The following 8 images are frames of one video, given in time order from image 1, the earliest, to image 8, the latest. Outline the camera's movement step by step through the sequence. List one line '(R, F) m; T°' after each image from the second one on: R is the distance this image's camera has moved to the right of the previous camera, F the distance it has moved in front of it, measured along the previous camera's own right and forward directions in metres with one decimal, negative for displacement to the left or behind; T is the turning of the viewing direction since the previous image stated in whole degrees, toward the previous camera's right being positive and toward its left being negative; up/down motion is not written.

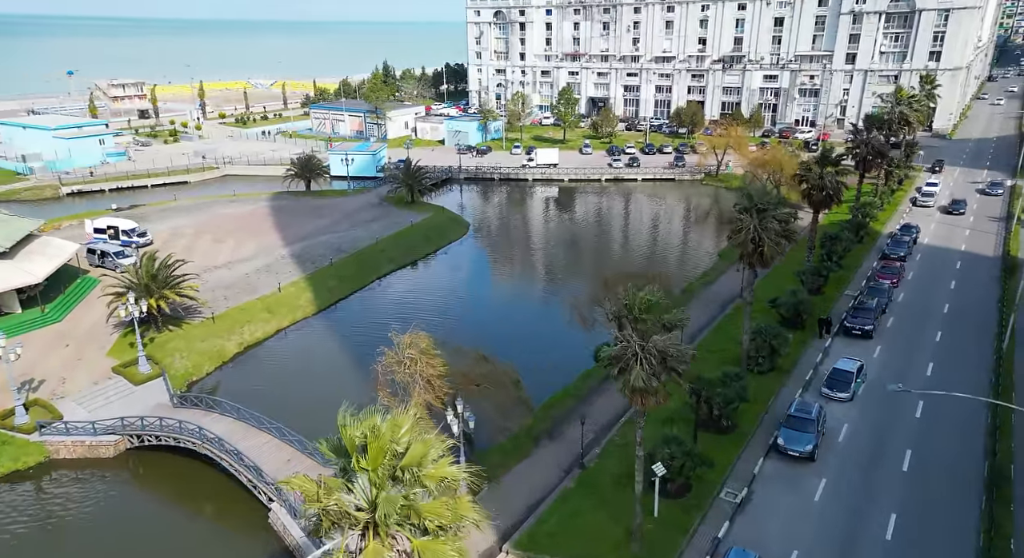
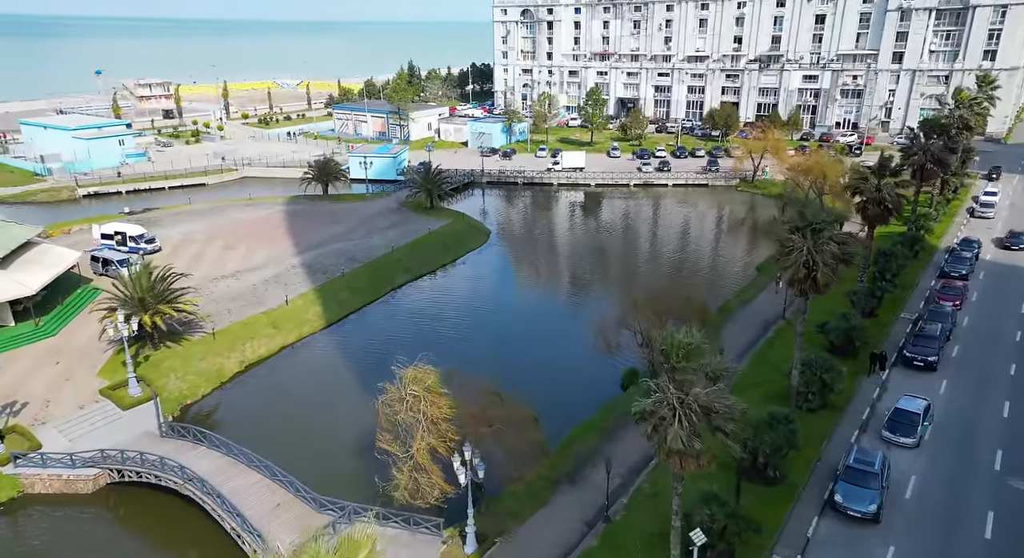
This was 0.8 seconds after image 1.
(+0.2, +2.7) m; -2°
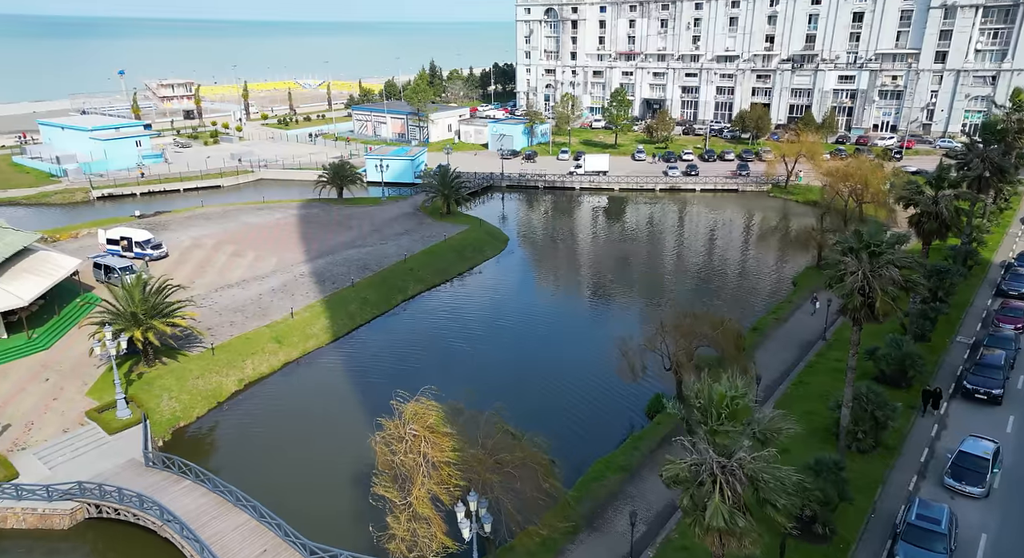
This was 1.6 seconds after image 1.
(+0.2, +2.3) m; -2°
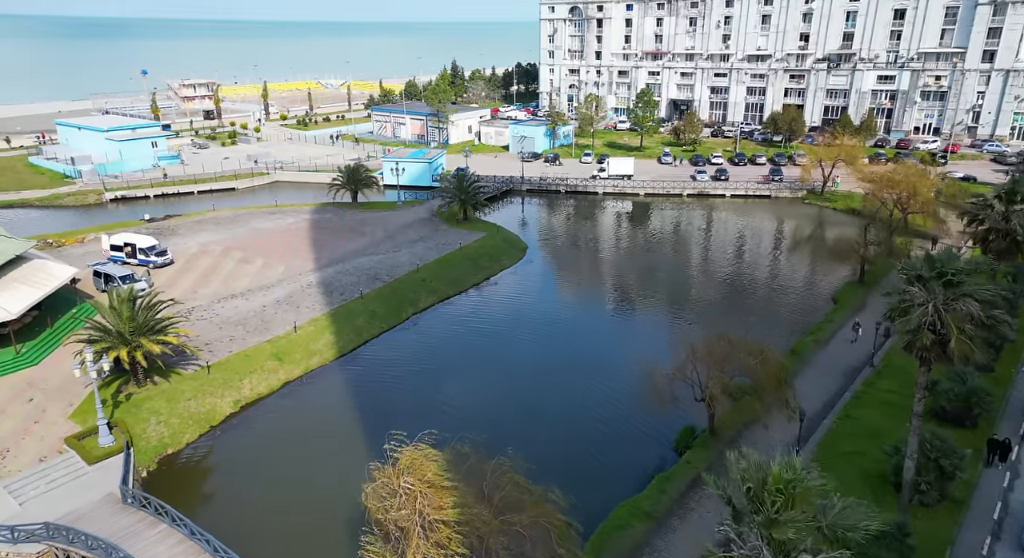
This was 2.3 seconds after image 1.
(+0.2, +2.4) m; -2°
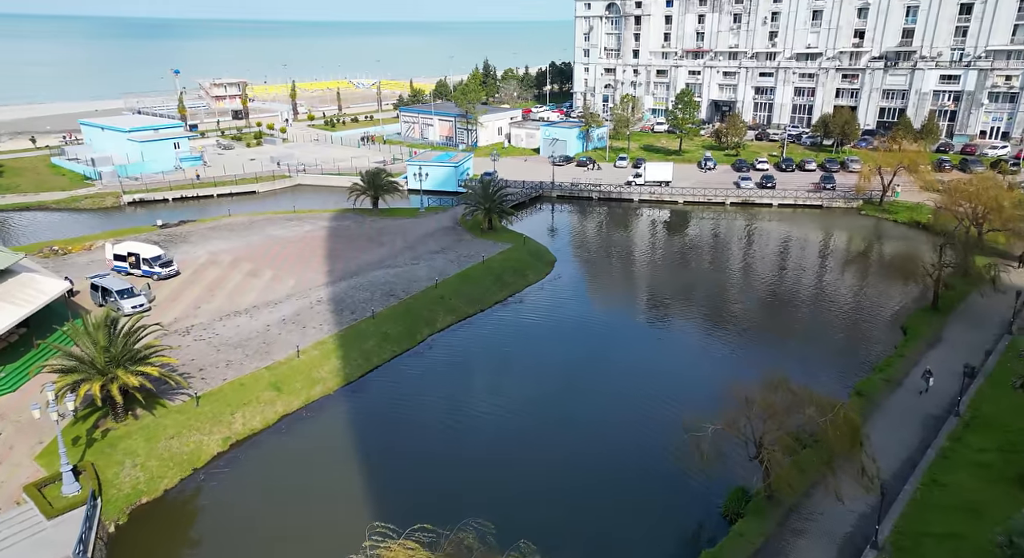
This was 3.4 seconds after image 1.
(+0.3, +3.5) m; -3°
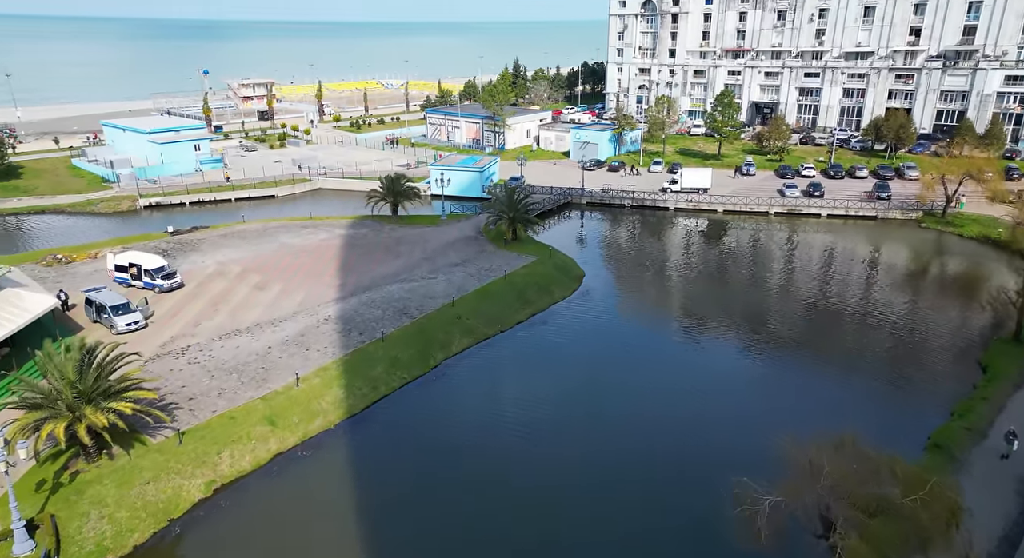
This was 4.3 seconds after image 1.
(+0.3, +3.2) m; -3°
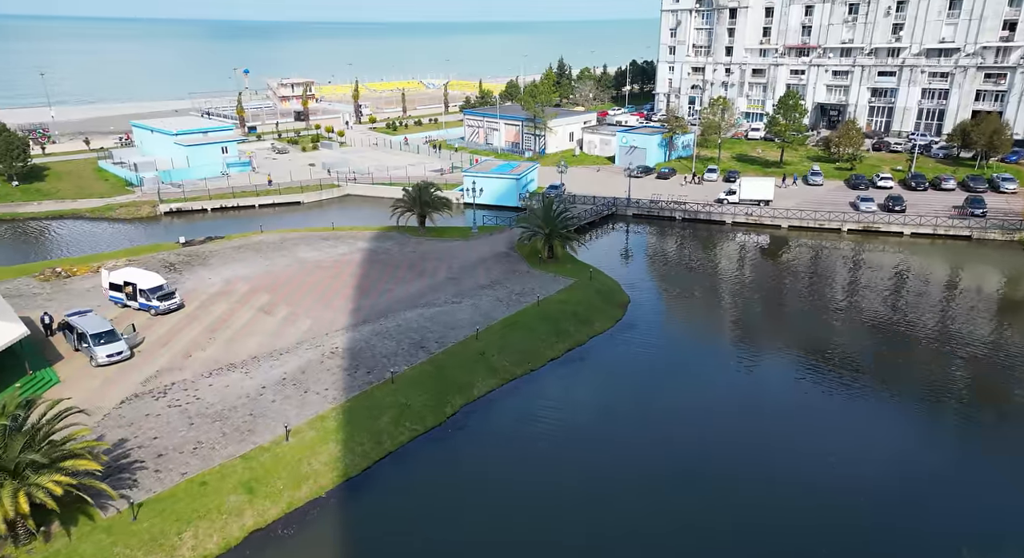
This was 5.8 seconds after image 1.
(+0.4, +4.8) m; -4°
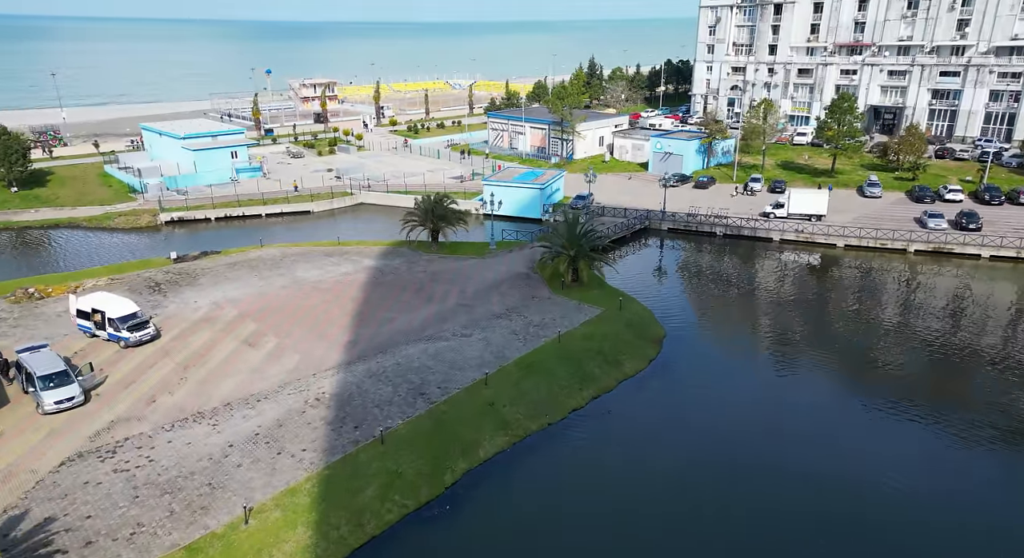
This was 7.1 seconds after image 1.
(+0.4, +4.6) m; -2°
